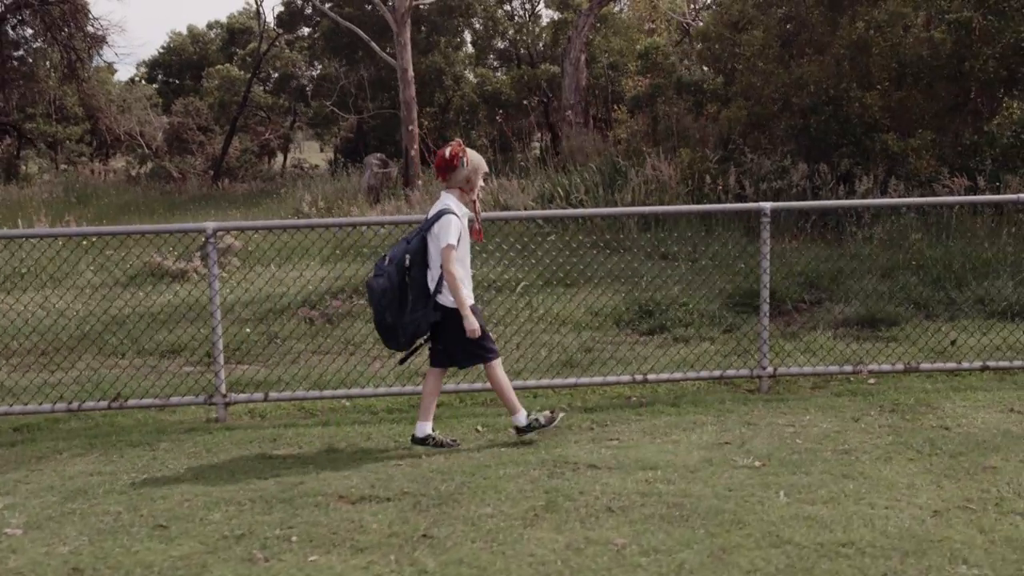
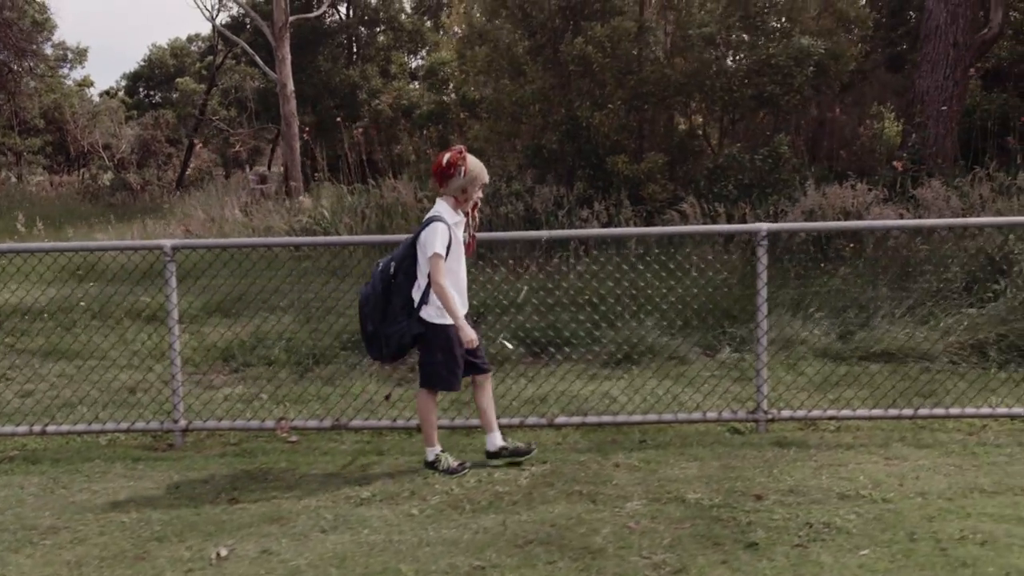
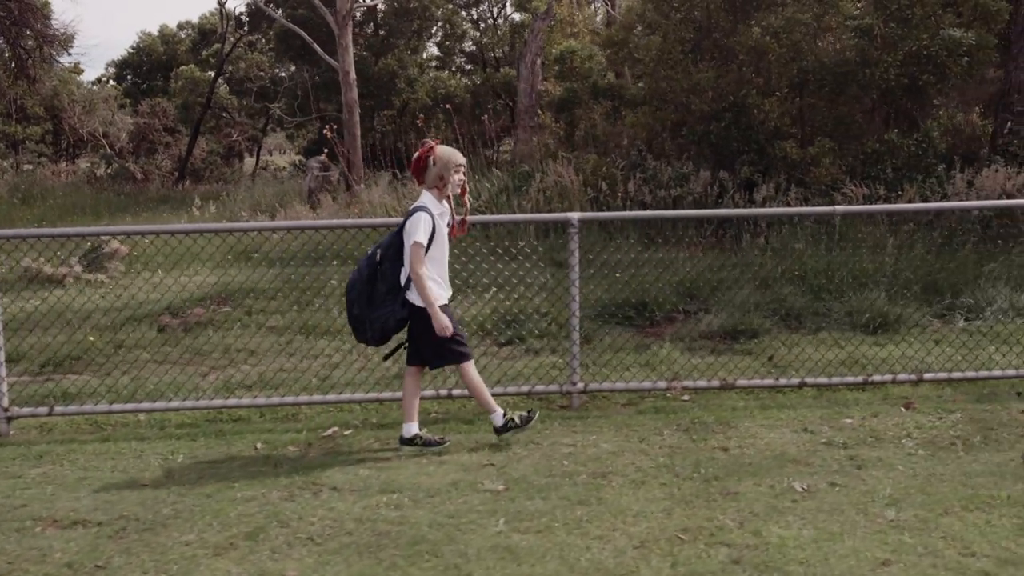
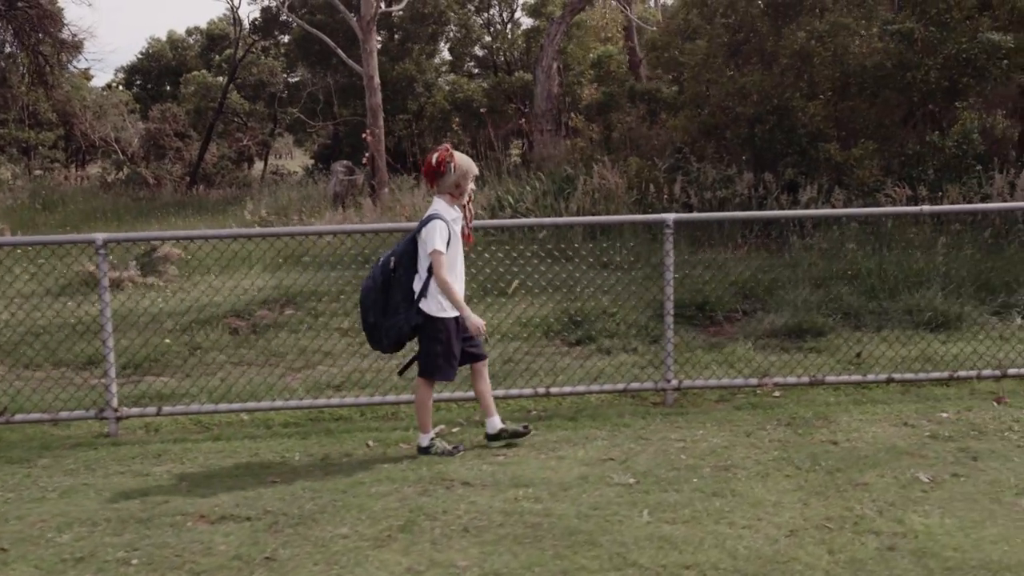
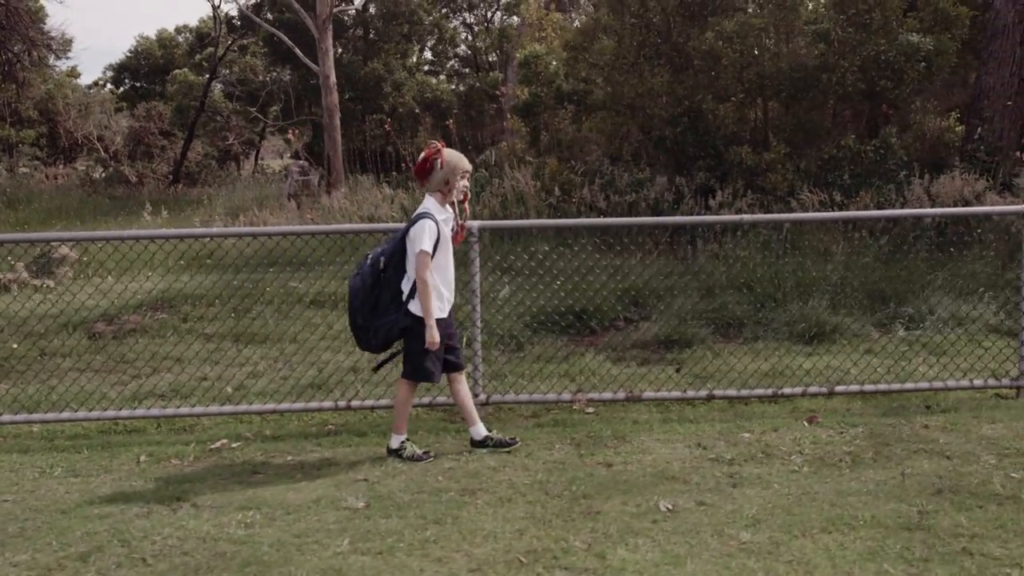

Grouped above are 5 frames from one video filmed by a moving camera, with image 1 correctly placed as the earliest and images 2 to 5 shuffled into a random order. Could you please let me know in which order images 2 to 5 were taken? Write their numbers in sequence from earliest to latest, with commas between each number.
4, 3, 5, 2
